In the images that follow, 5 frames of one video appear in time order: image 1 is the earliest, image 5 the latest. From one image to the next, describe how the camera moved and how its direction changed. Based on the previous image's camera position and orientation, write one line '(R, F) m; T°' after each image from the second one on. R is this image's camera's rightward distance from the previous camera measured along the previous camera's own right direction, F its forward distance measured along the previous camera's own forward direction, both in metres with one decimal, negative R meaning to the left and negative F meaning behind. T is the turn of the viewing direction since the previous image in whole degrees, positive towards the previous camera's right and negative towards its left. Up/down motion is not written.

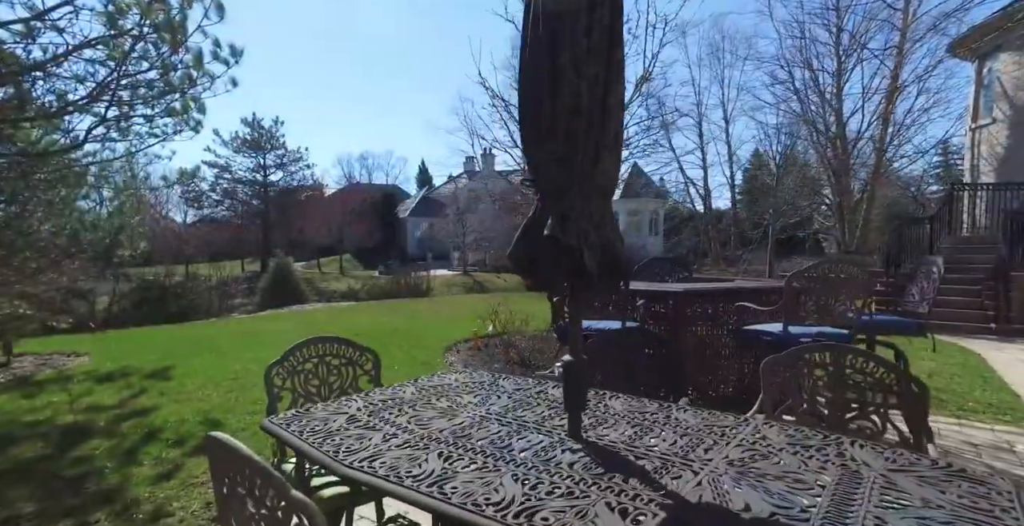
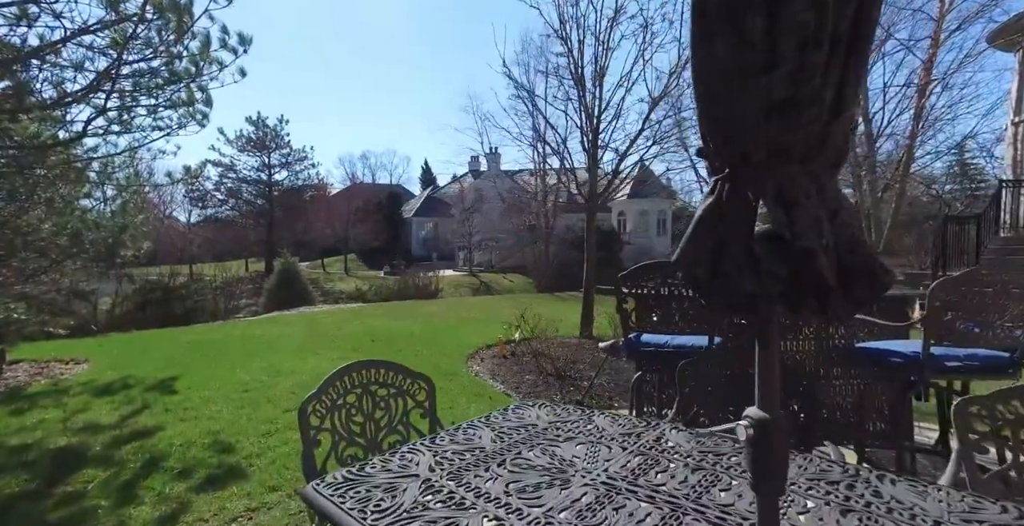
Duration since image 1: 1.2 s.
(-0.3, +0.5) m; 0°
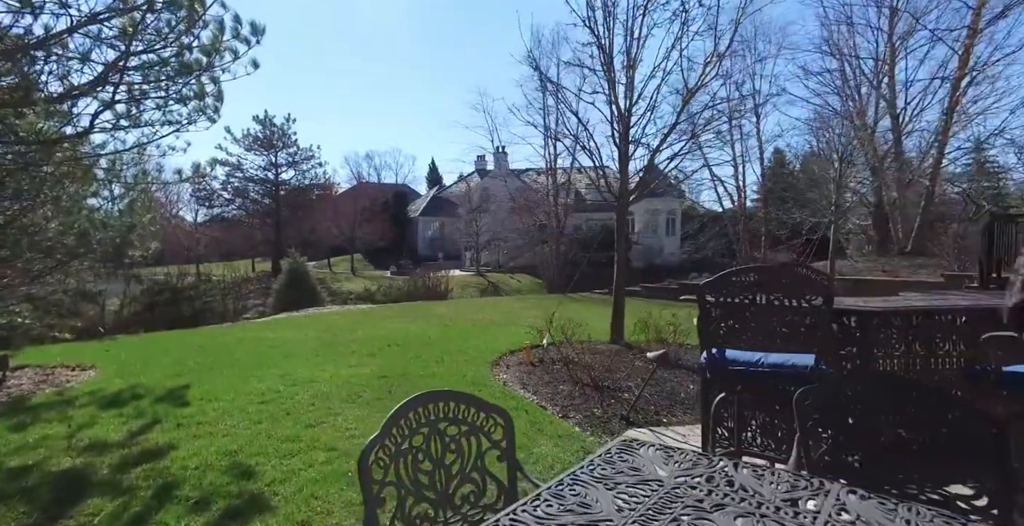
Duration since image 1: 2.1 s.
(-0.3, +0.4) m; 0°
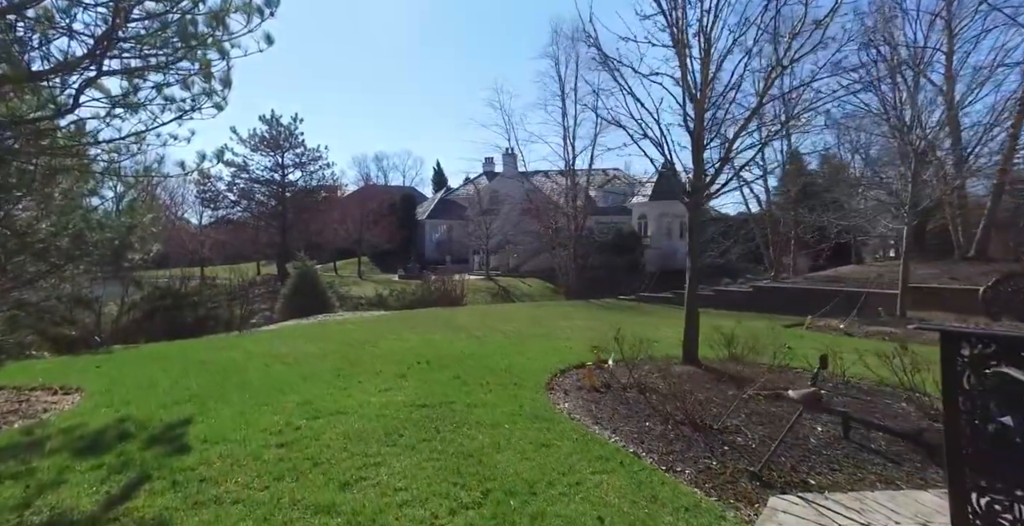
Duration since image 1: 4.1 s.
(-0.6, +1.1) m; 0°
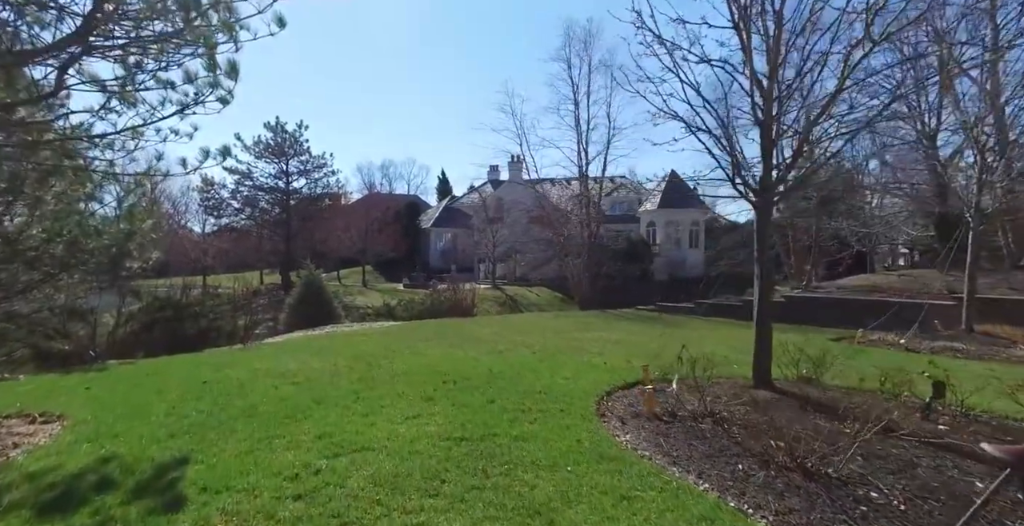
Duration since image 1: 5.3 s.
(-0.5, +0.8) m; 0°
